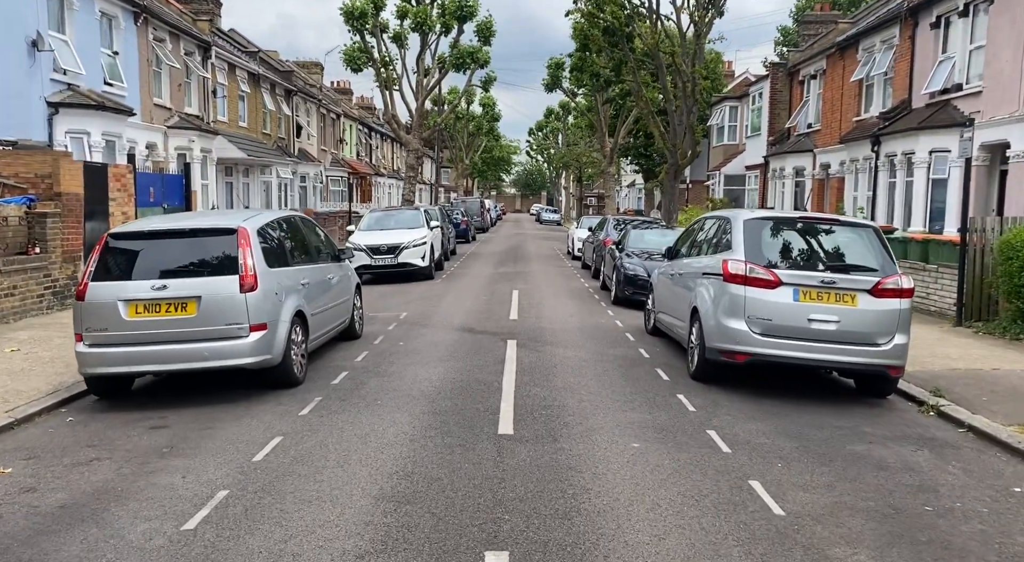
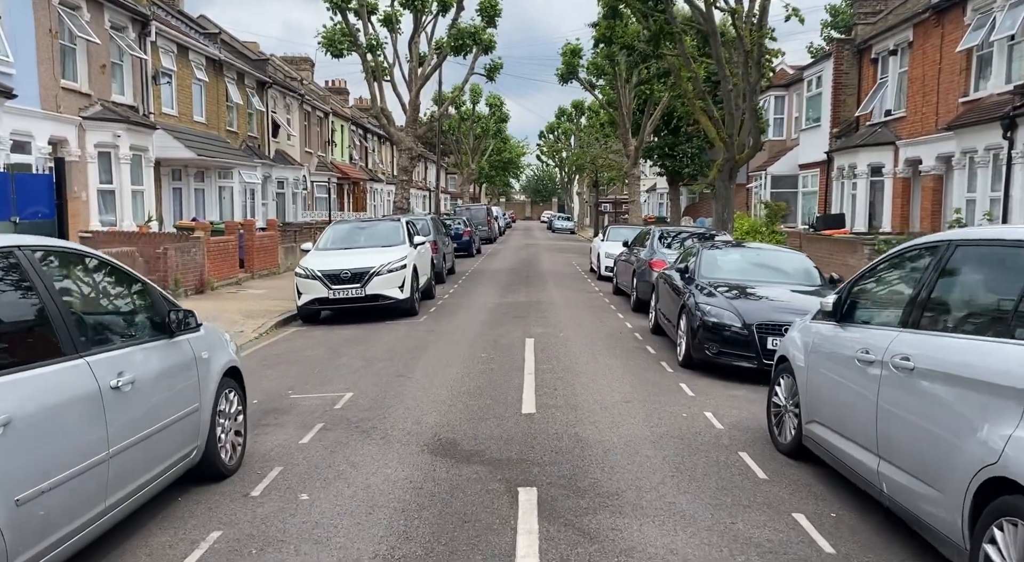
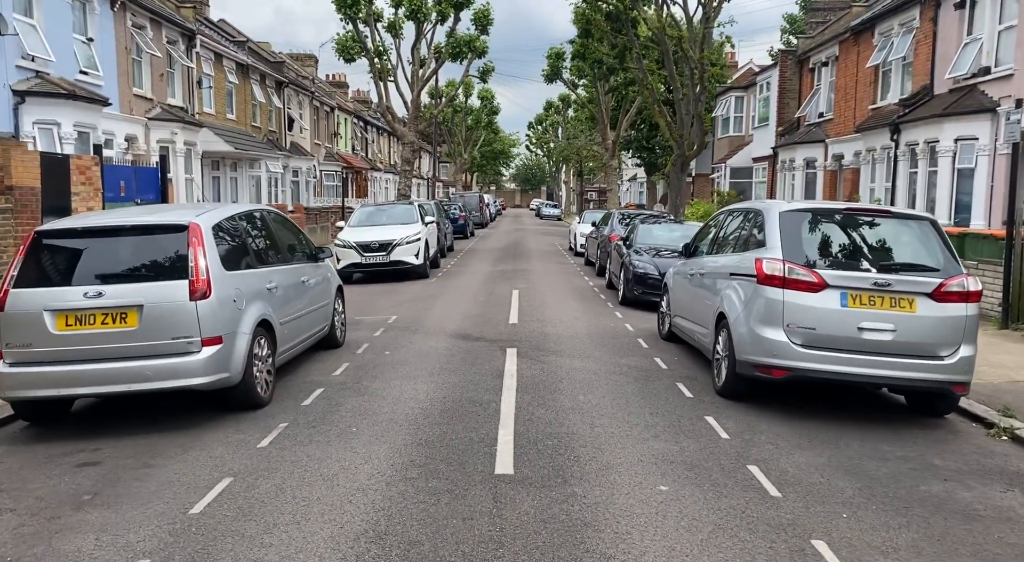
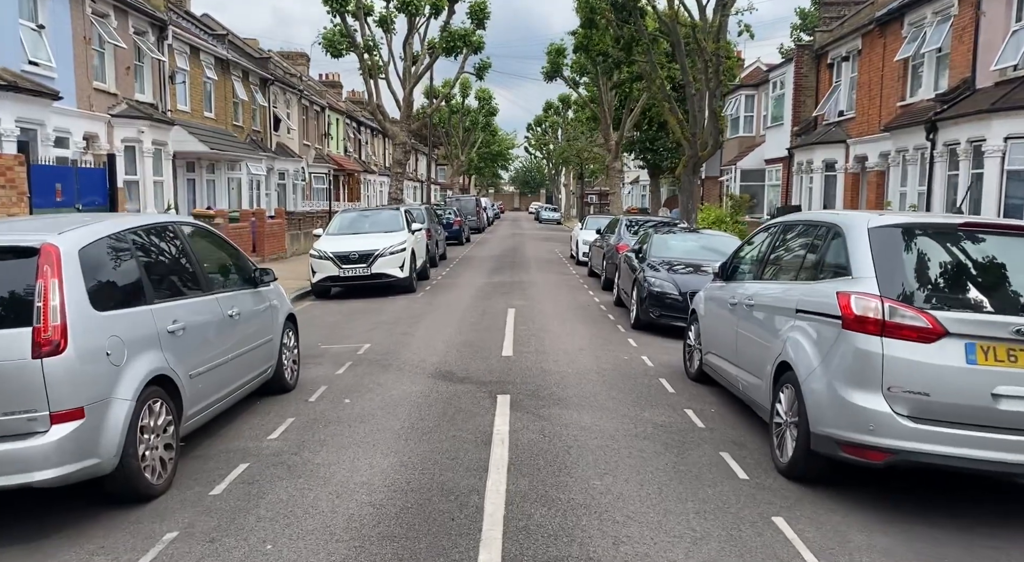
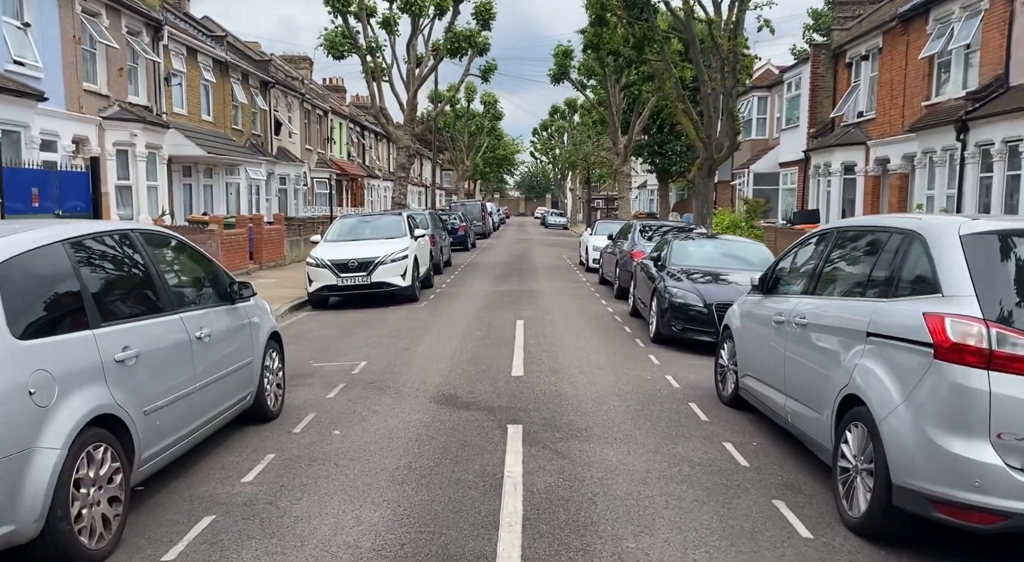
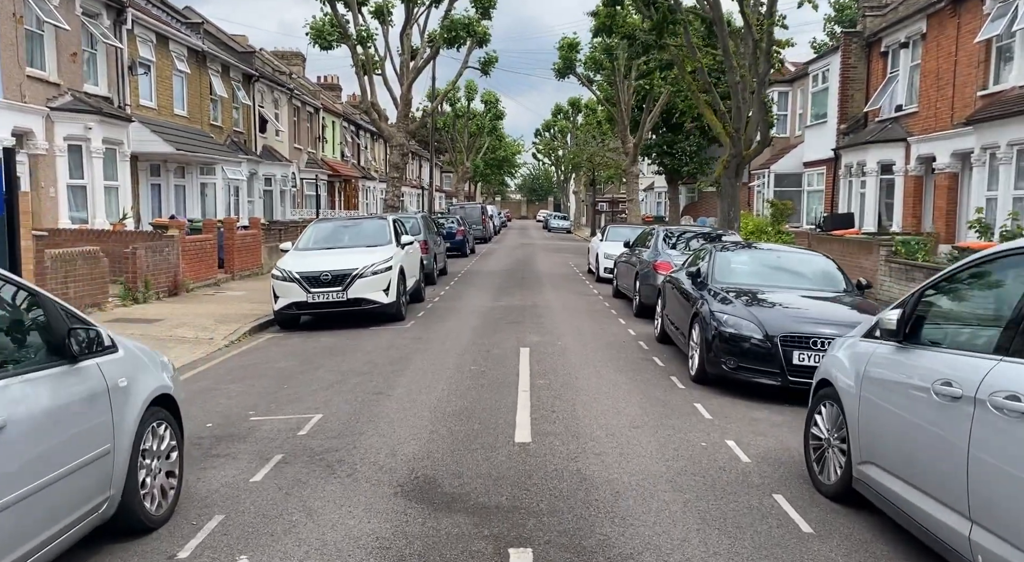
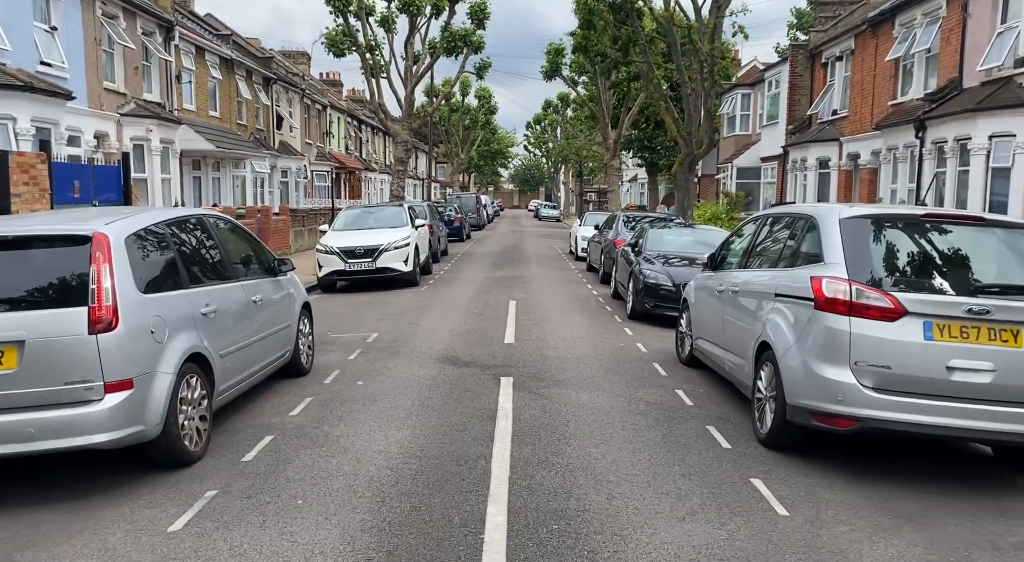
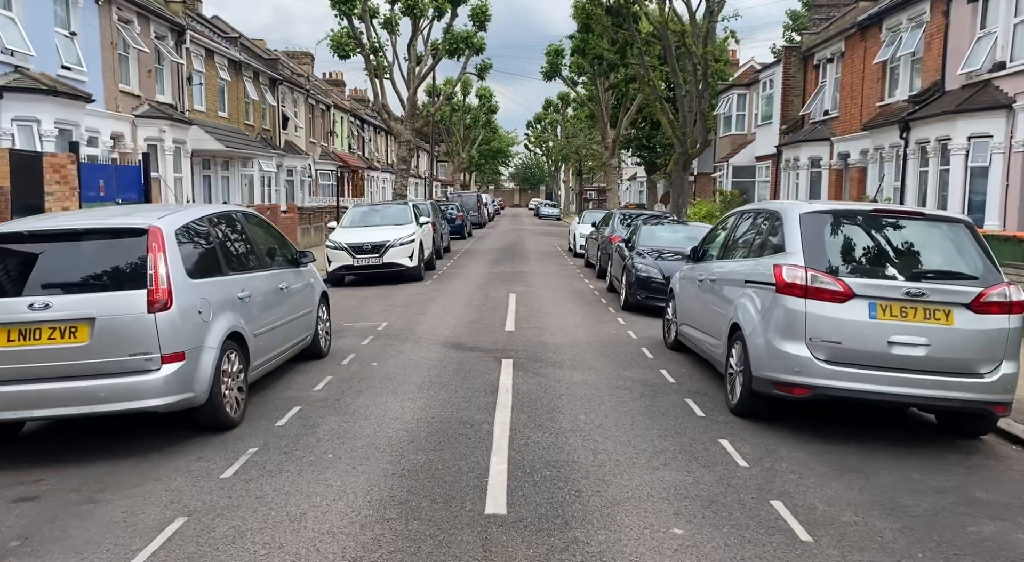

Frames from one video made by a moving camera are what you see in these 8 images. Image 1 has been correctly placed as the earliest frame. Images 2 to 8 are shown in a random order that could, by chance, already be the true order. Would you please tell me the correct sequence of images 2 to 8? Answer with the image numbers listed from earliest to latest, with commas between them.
3, 8, 7, 4, 5, 2, 6
